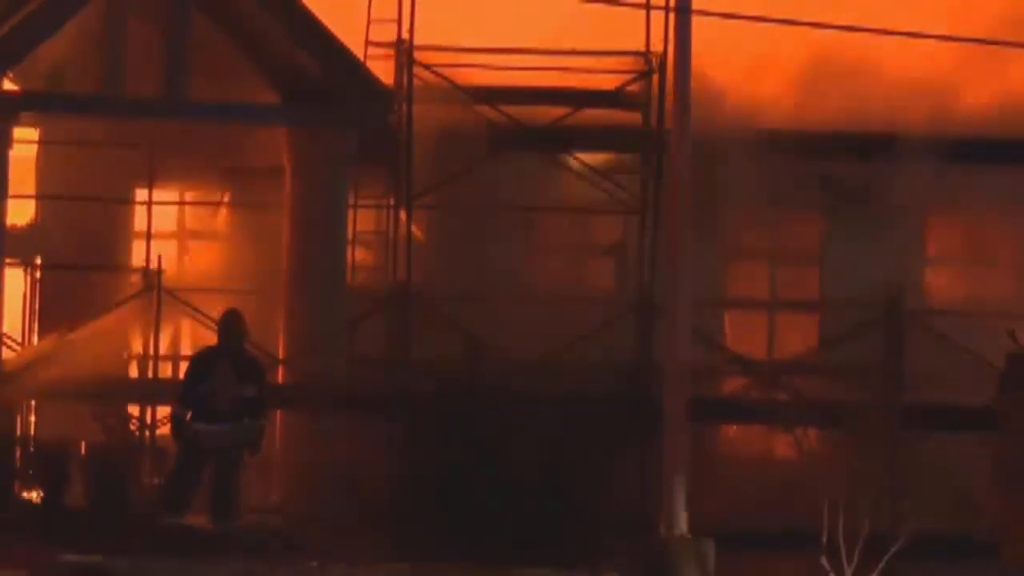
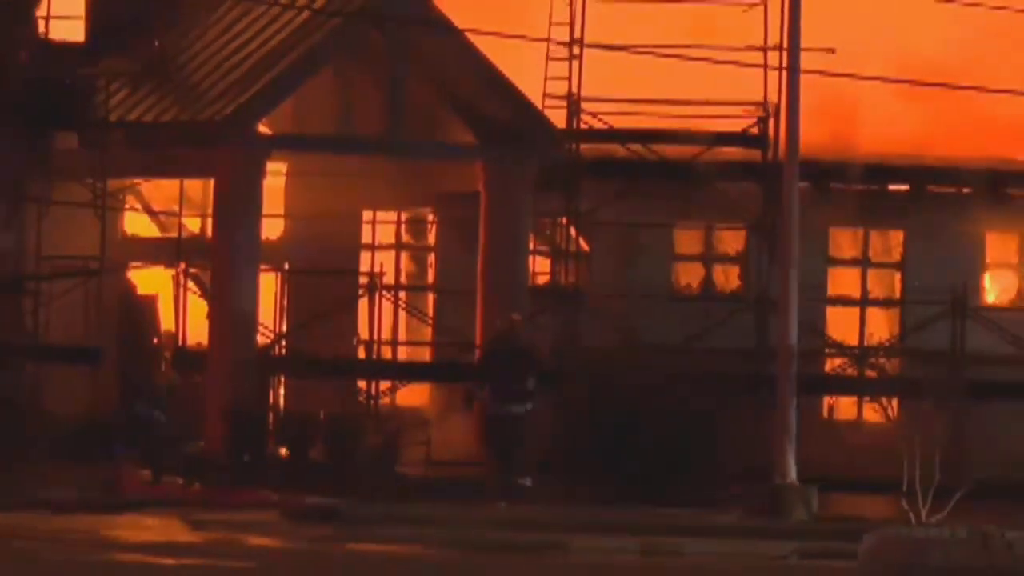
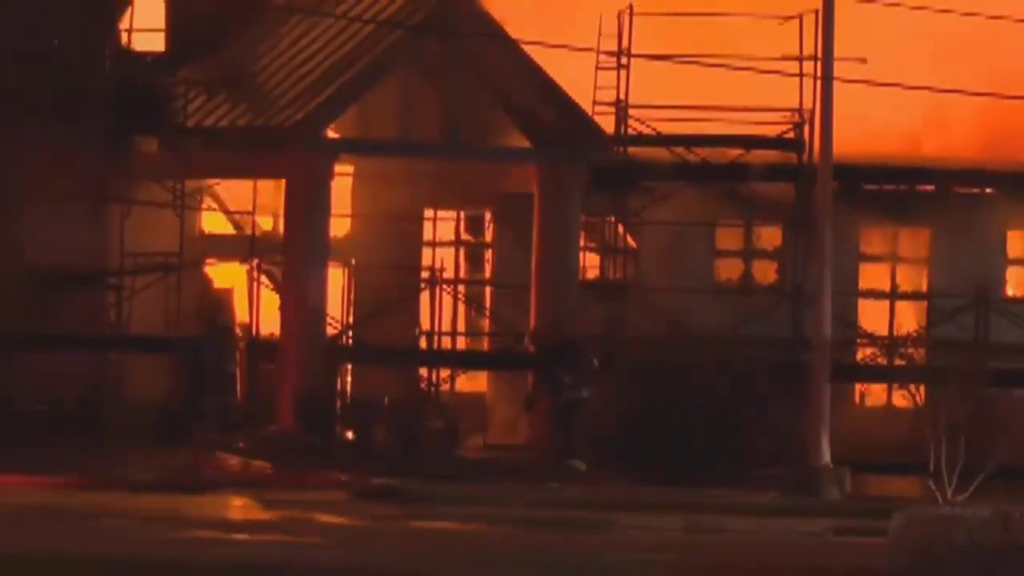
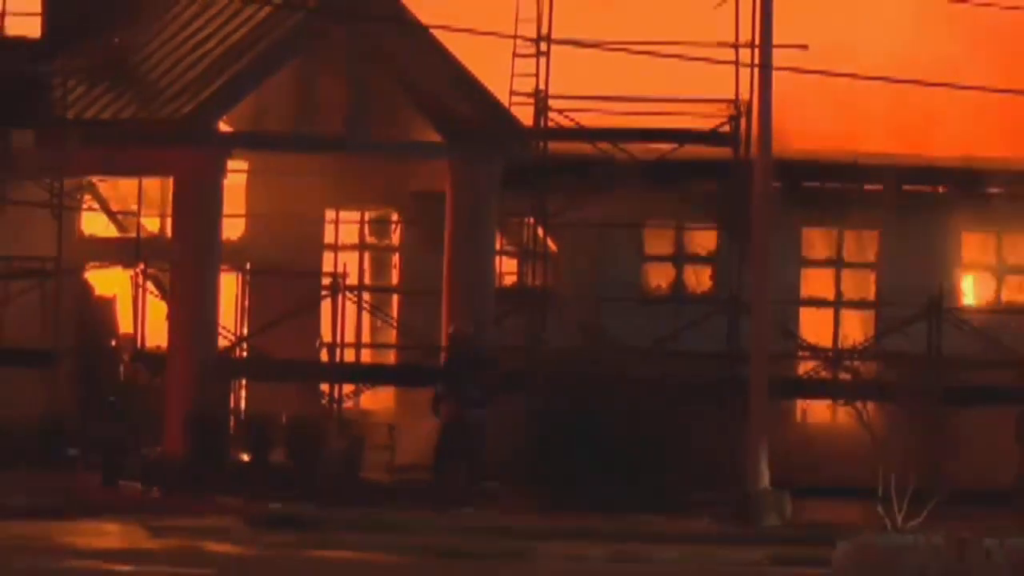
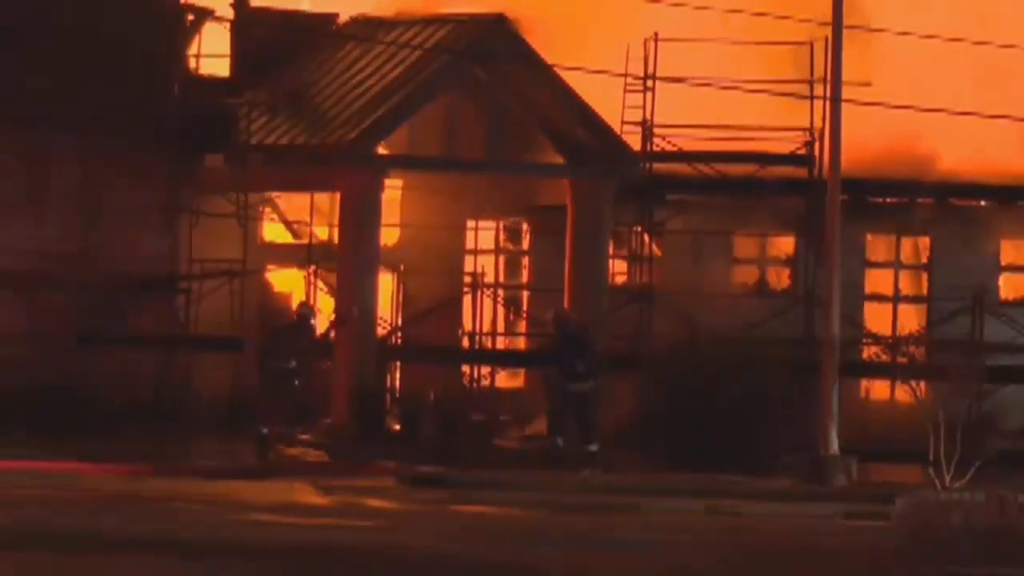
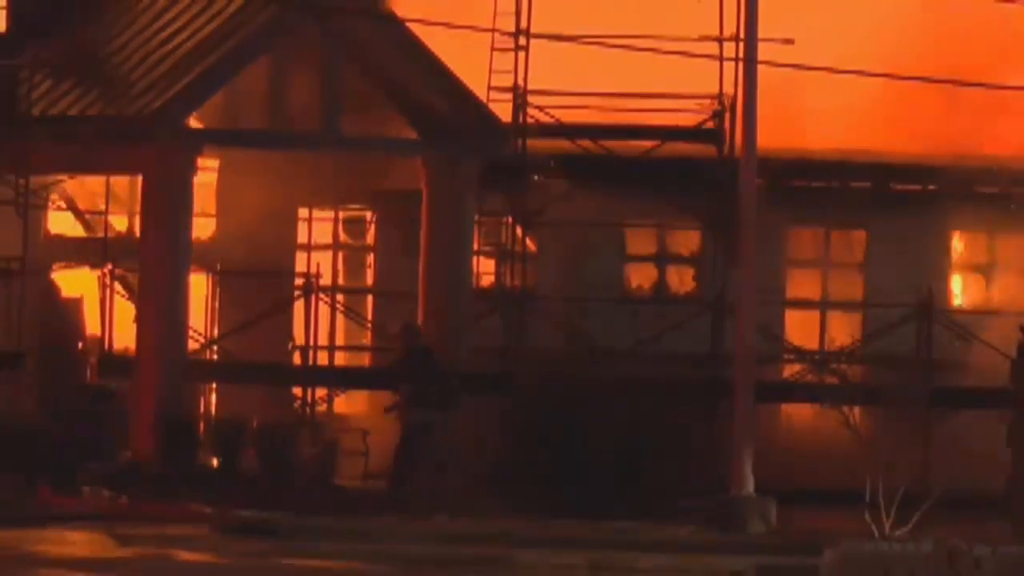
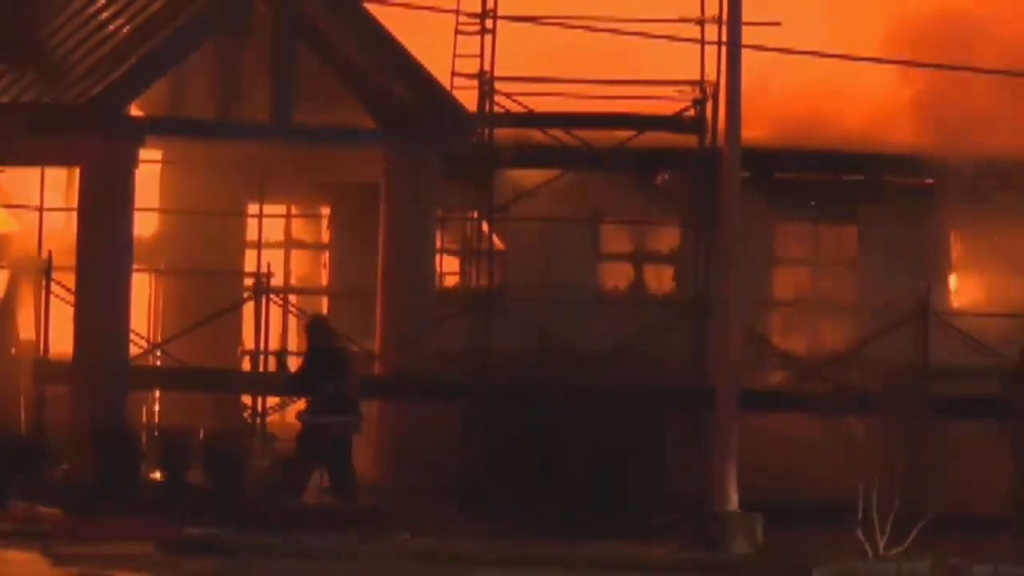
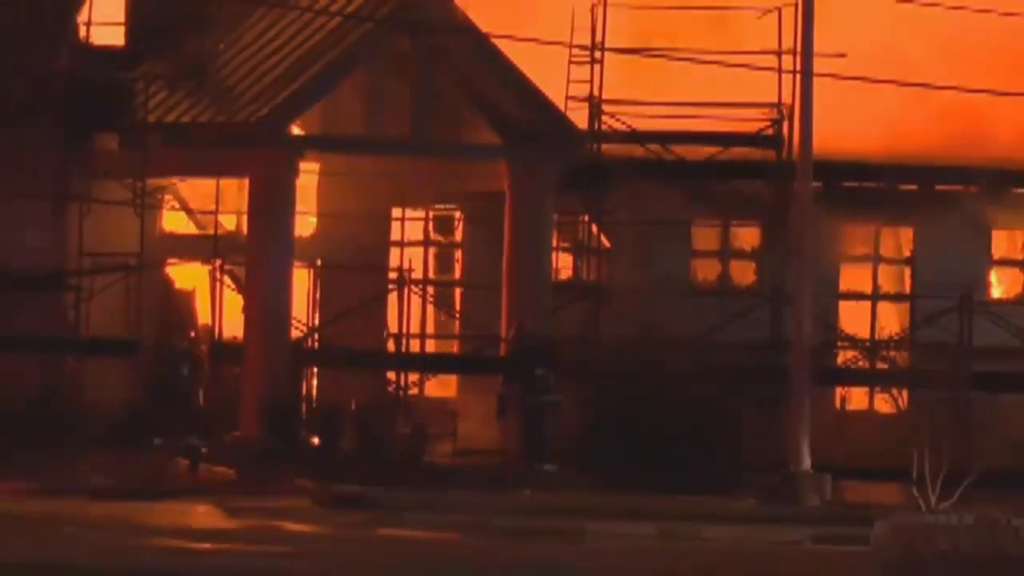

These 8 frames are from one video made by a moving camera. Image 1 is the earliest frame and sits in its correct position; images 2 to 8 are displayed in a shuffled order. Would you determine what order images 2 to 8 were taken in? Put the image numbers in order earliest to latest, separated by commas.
7, 6, 4, 2, 8, 3, 5
